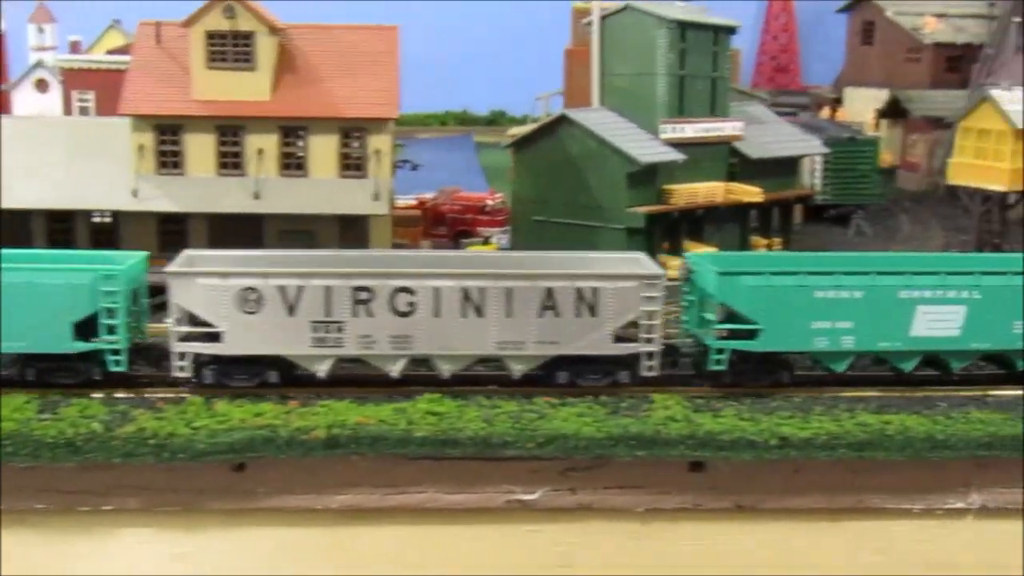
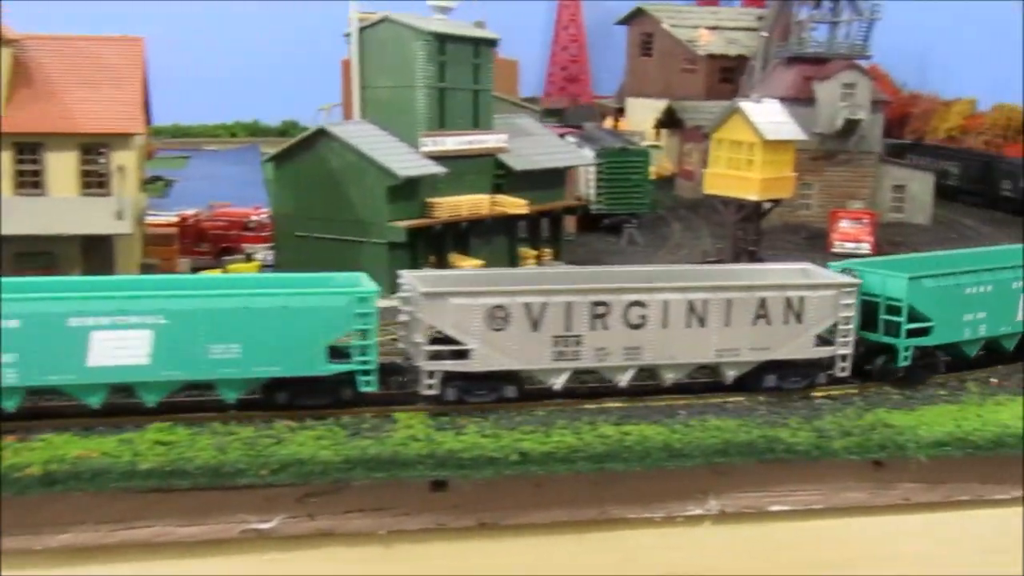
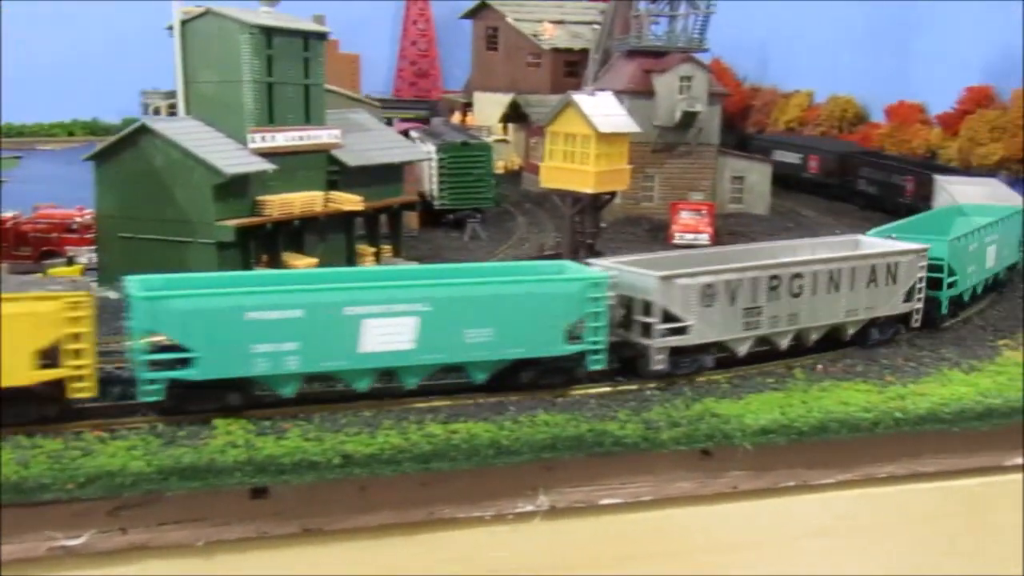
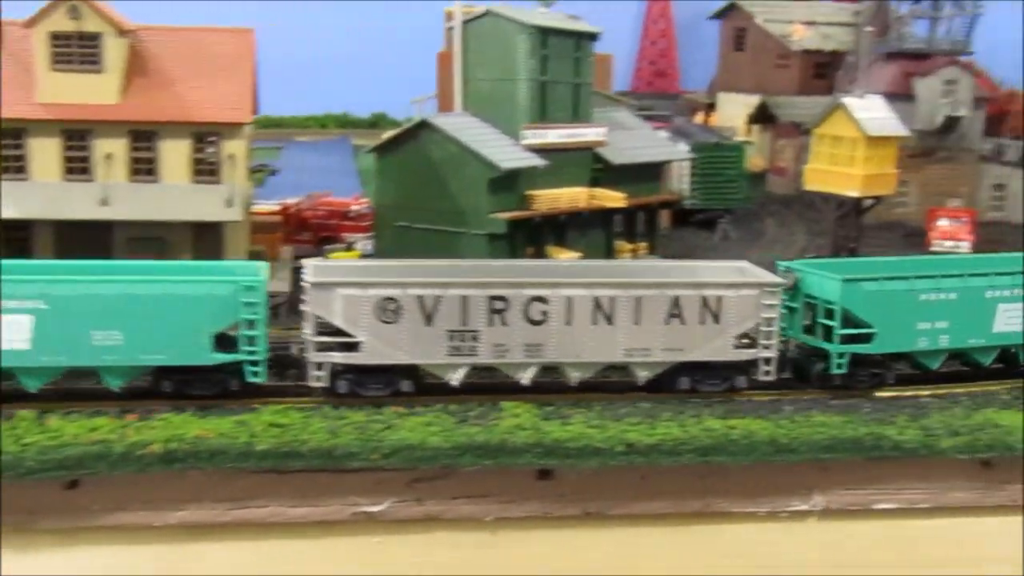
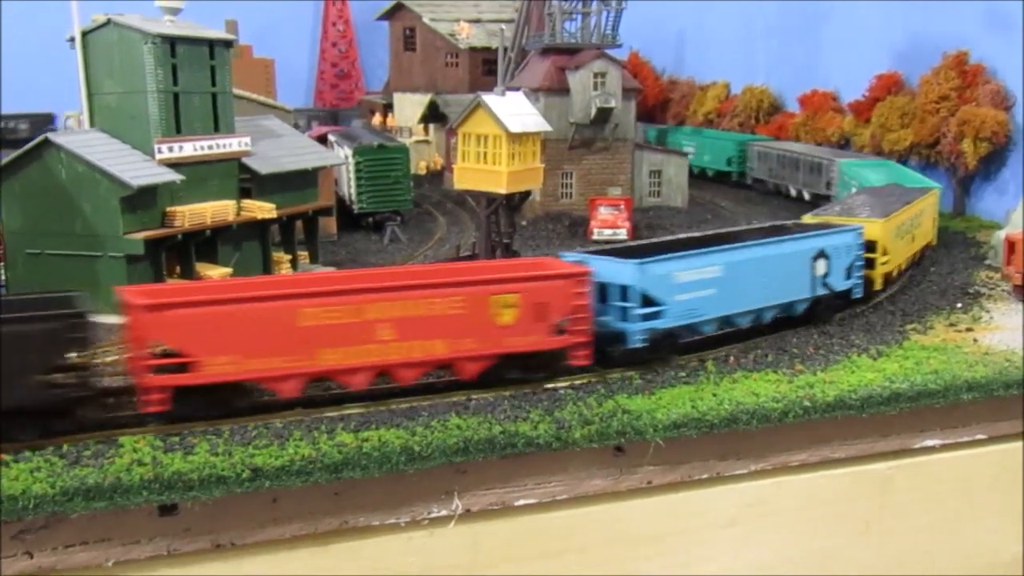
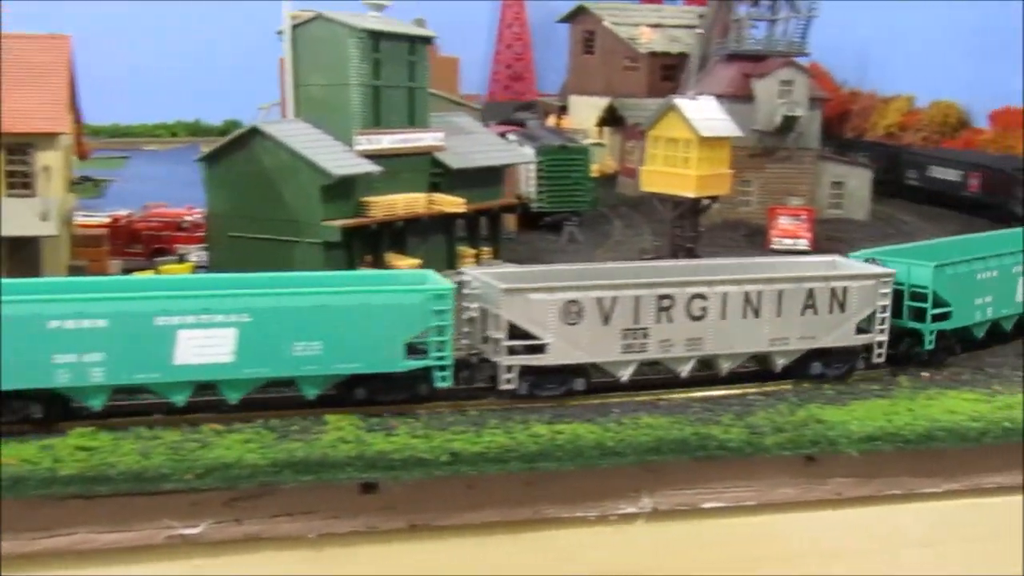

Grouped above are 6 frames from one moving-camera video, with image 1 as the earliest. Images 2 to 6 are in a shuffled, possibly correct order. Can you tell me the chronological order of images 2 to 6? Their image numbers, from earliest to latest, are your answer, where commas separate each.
4, 2, 6, 3, 5
